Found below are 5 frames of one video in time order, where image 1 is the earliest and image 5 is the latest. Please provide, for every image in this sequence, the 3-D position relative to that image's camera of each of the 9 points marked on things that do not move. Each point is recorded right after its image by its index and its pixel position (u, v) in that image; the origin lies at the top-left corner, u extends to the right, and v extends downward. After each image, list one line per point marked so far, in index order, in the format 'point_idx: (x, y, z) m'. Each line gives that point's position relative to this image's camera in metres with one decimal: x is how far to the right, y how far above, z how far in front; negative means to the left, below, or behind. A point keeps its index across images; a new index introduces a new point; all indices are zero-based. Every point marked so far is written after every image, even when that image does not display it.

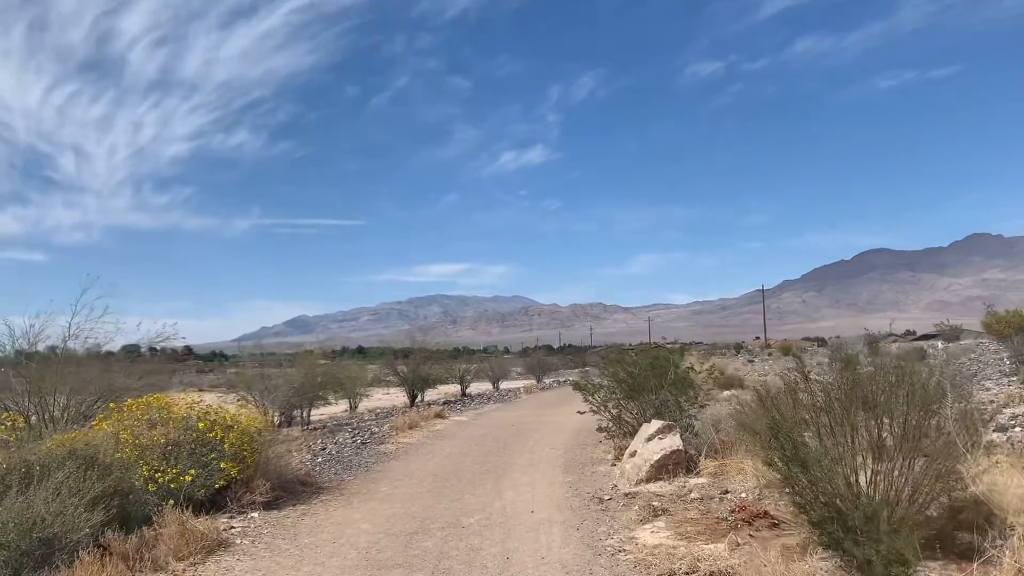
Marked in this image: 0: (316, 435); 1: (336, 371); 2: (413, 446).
0: (-3.8, -2.8, +13.5) m
1: (-4.8, -2.3, +19.4) m
2: (-1.4, -2.2, +9.7) m
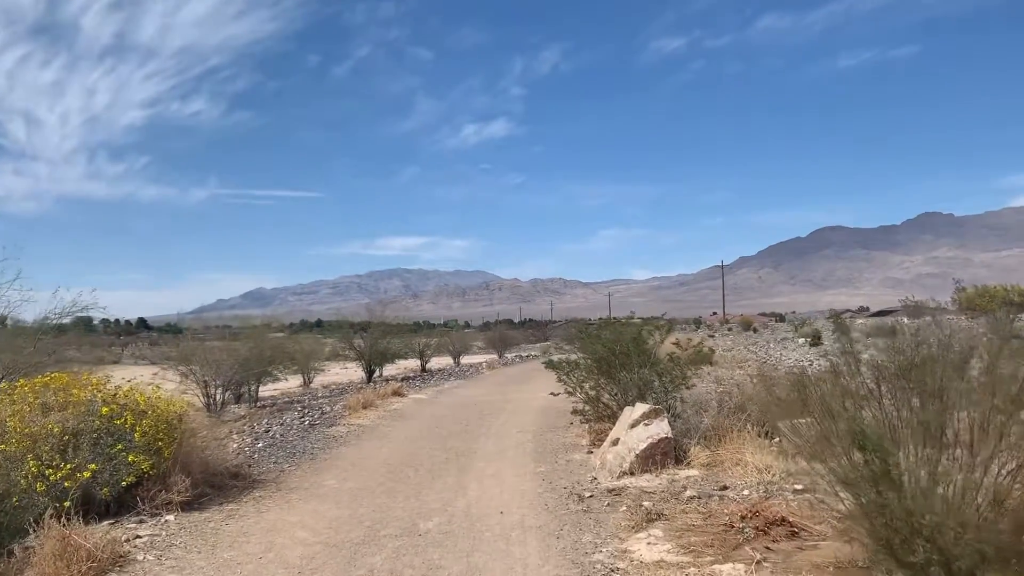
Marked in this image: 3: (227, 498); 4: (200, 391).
0: (-4.4, -2.2, +12.6) m
1: (-5.8, -1.5, +18.3) m
2: (-1.8, -1.7, +8.8) m
3: (-2.1, -1.5, +5.1) m
4: (-5.9, -1.9, +13.2) m
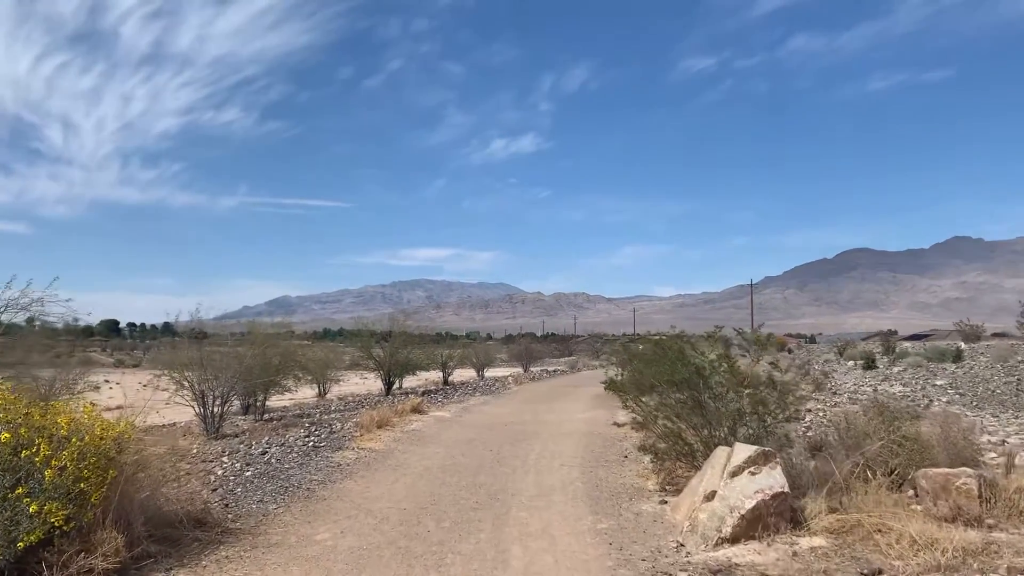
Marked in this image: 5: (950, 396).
0: (-3.9, -2.2, +11.2) m
1: (-5.1, -1.6, +17.1) m
2: (-1.4, -1.7, +7.4) m
3: (-1.8, -1.4, +3.7) m
4: (-5.3, -1.9, +11.9) m
5: (+6.9, -1.7, +11.1) m
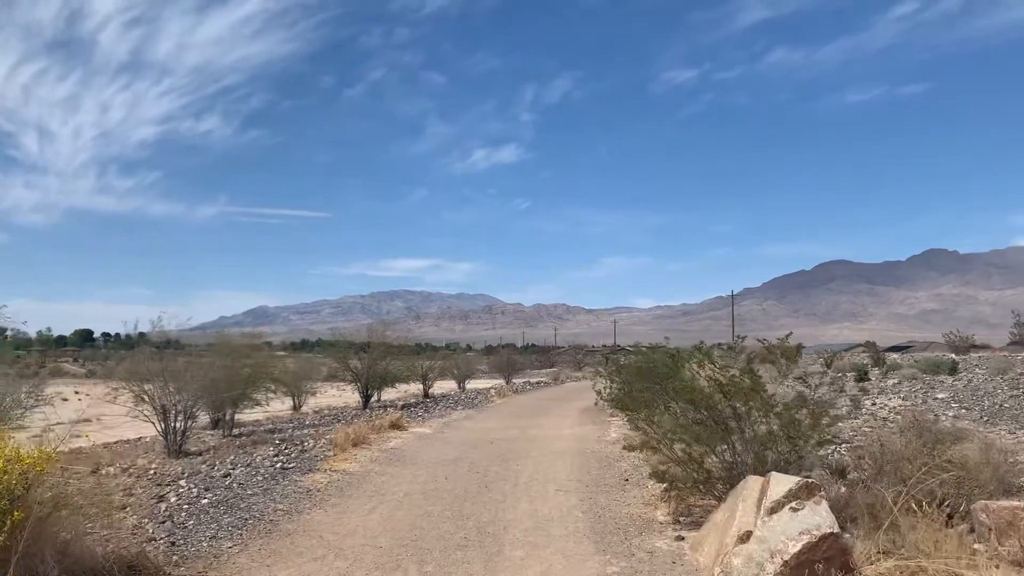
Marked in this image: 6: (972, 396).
0: (-4.1, -2.3, +10.4) m
1: (-5.5, -1.8, +16.3) m
2: (-1.5, -1.8, +6.7) m
3: (-1.8, -1.4, +3.0) m
4: (-5.5, -2.0, +11.1) m
5: (+6.7, -1.8, +10.6) m
6: (+8.1, -1.9, +12.4) m
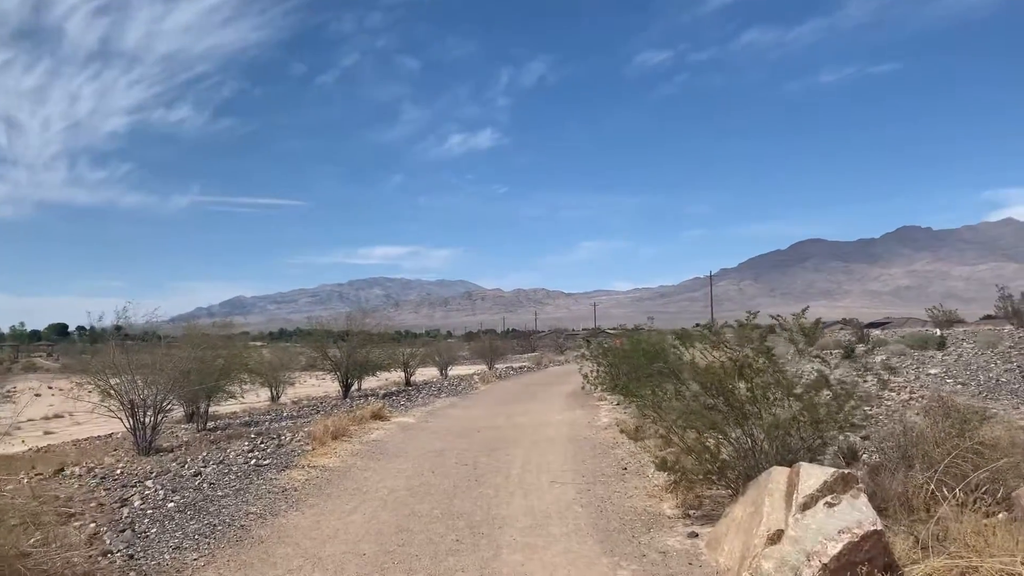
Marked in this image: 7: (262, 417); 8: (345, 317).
0: (-4.3, -2.2, +9.9) m
1: (-5.8, -1.5, +15.7) m
2: (-1.6, -1.6, +6.3) m
3: (-1.7, -1.4, +2.6) m
4: (-5.7, -1.9, +10.6) m
5: (+6.5, -1.4, +10.4) m
6: (+7.8, -1.4, +12.2) m
7: (-4.9, -2.5, +13.8) m
8: (-4.6, -0.8, +19.2) m
